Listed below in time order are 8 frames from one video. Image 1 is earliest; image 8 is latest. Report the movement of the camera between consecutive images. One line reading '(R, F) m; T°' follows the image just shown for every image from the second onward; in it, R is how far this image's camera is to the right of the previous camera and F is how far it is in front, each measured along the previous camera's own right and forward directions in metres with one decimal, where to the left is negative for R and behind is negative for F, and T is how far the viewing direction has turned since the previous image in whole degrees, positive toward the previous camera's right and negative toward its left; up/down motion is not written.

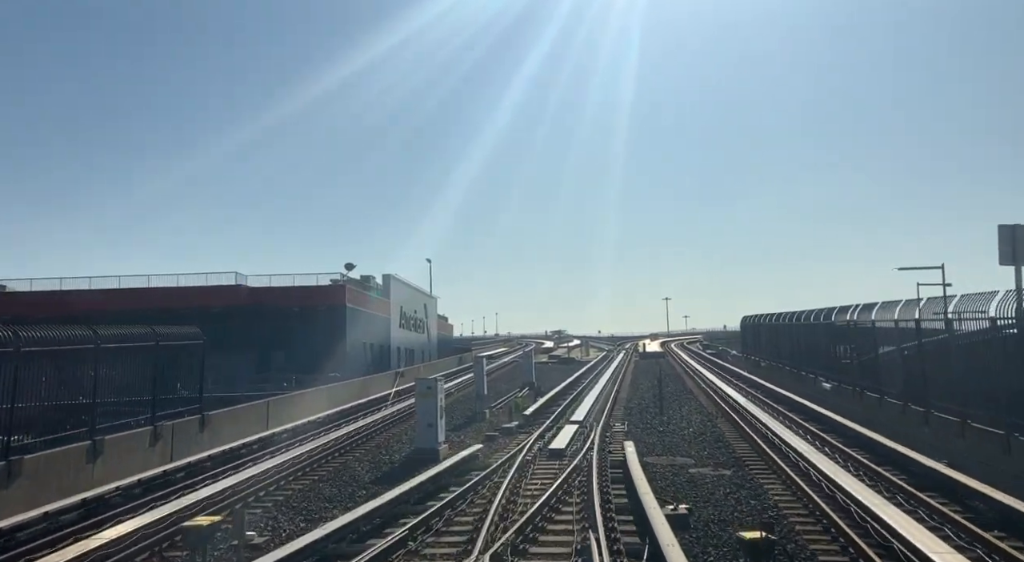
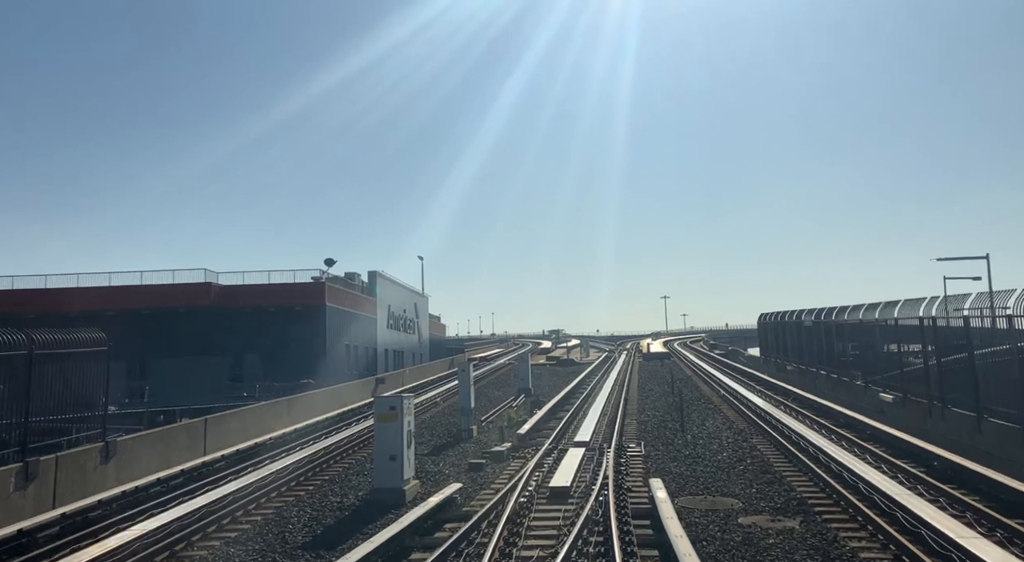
(+0.1, +3.4) m; 0°
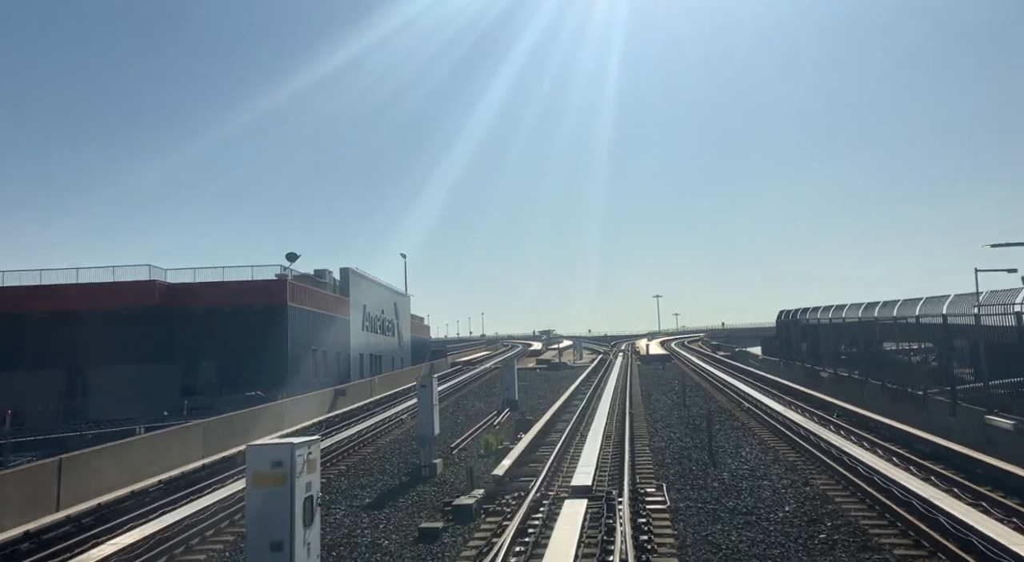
(+0.3, +4.3) m; +1°
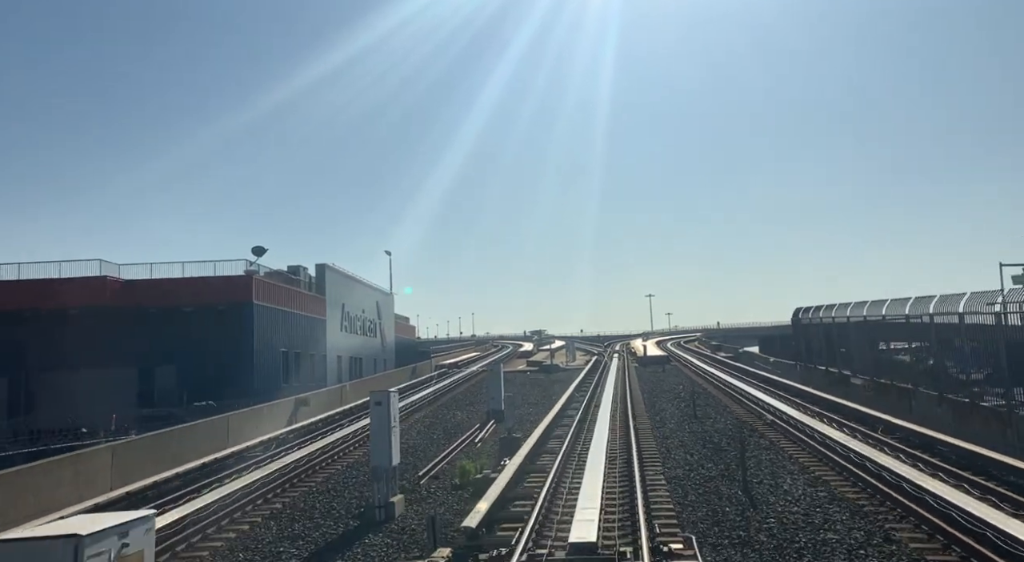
(+0.2, +3.0) m; +1°
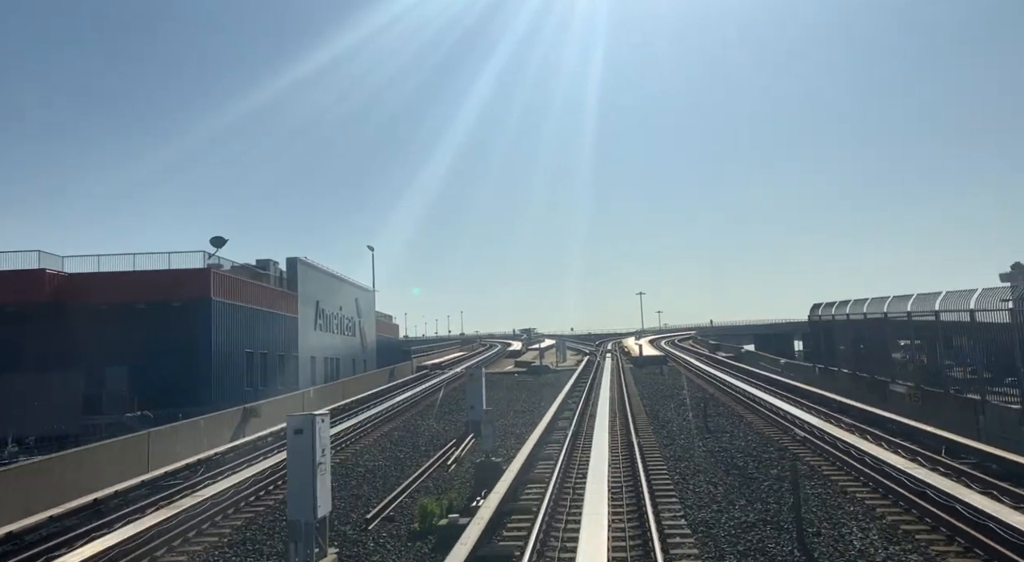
(+0.2, +2.9) m; +1°
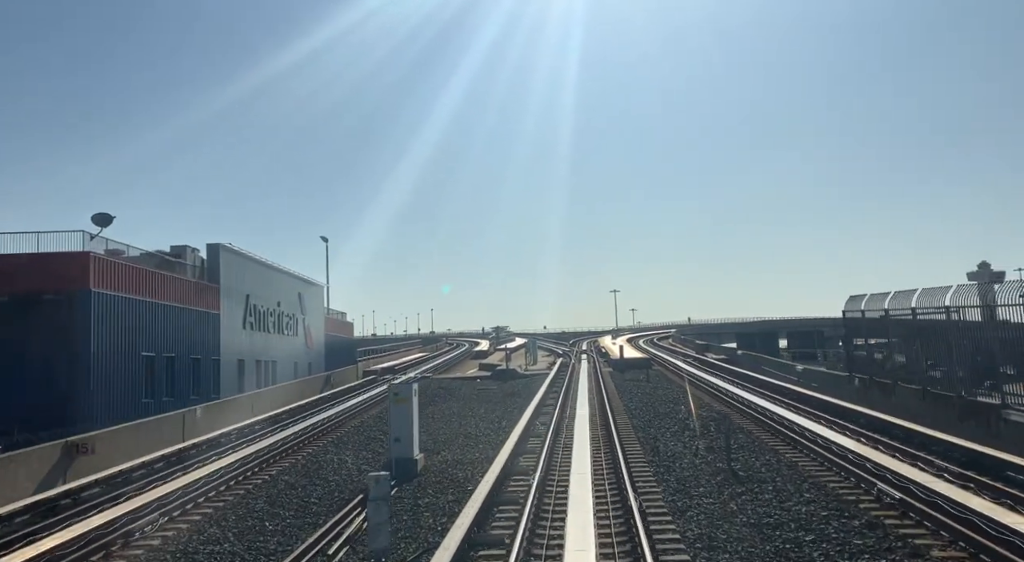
(+0.6, +5.5) m; +2°
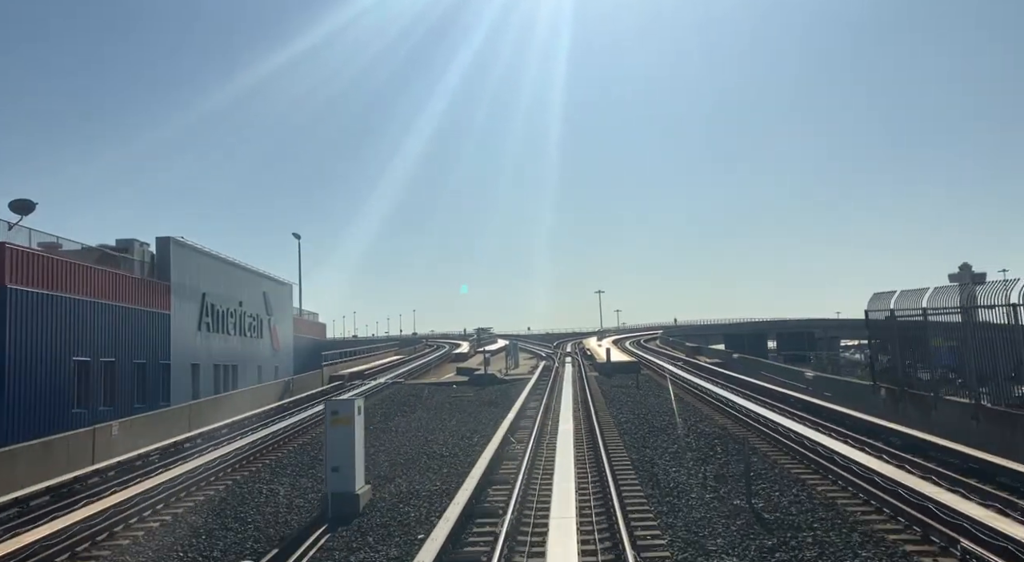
(+0.3, +2.6) m; +1°
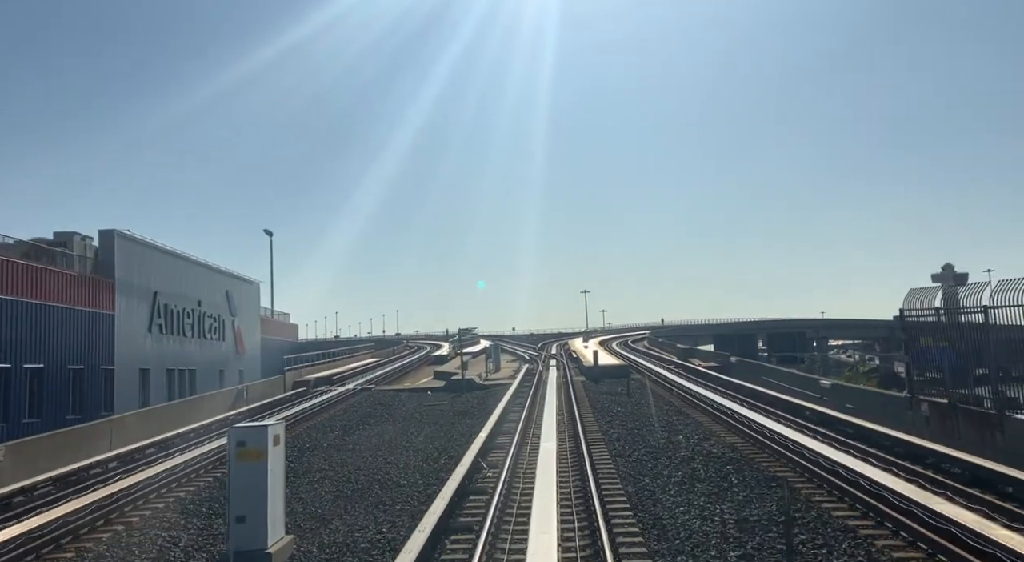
(+0.3, +2.6) m; +1°
